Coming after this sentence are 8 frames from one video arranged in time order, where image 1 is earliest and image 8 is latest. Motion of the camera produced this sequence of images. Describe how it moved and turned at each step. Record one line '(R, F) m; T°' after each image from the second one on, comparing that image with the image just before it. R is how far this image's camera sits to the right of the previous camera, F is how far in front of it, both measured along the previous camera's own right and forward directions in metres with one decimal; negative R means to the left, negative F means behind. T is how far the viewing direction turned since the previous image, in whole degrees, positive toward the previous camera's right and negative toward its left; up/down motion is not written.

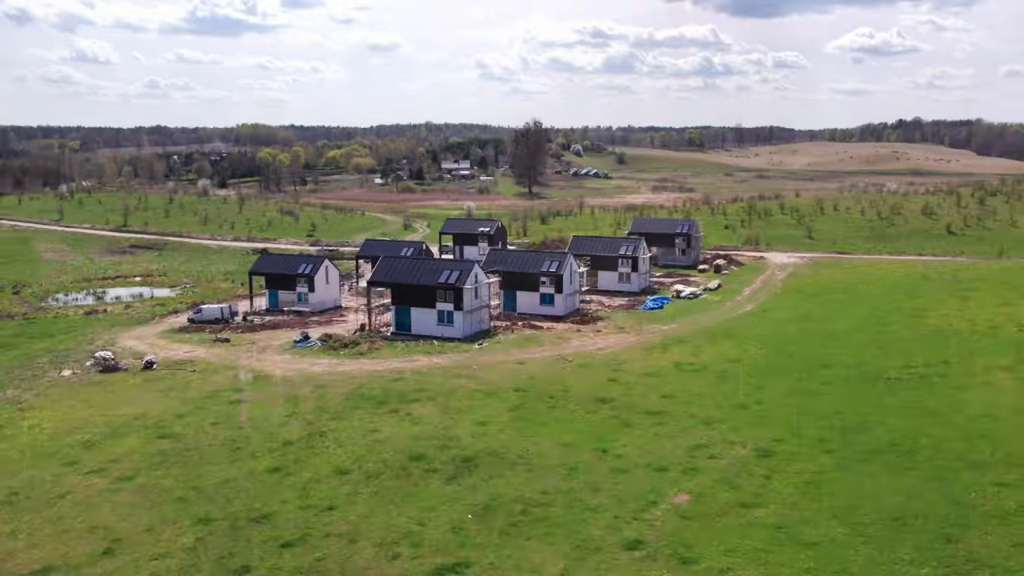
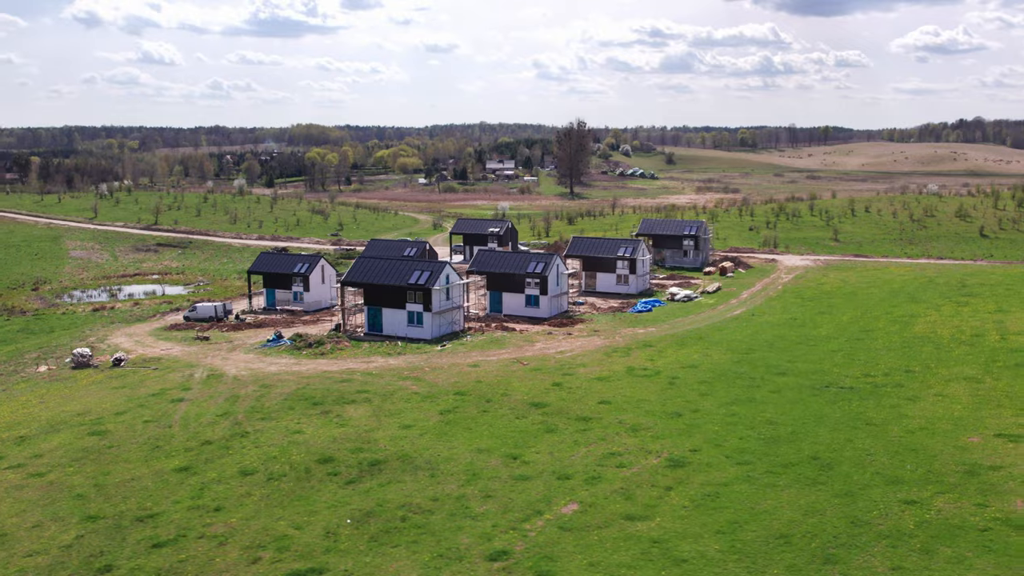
(+4.1, +0.7) m; -3°
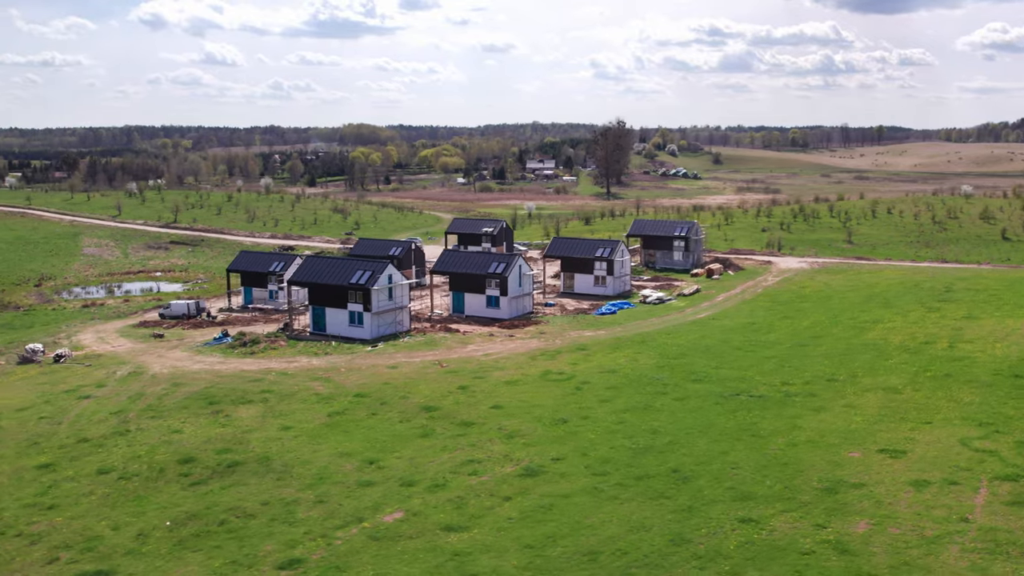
(+5.3, +1.0) m; -3°
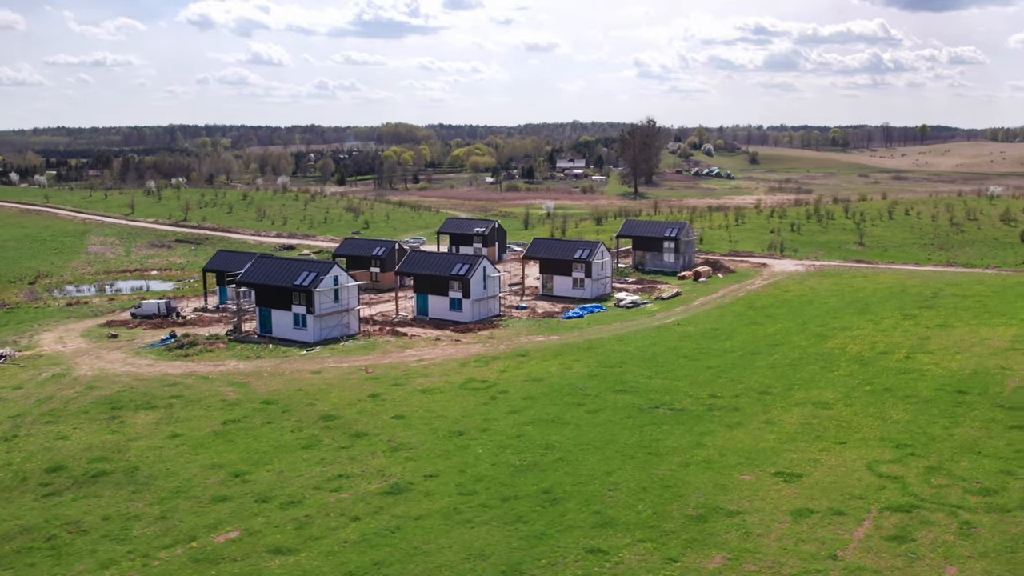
(+4.3, +1.7) m; -3°
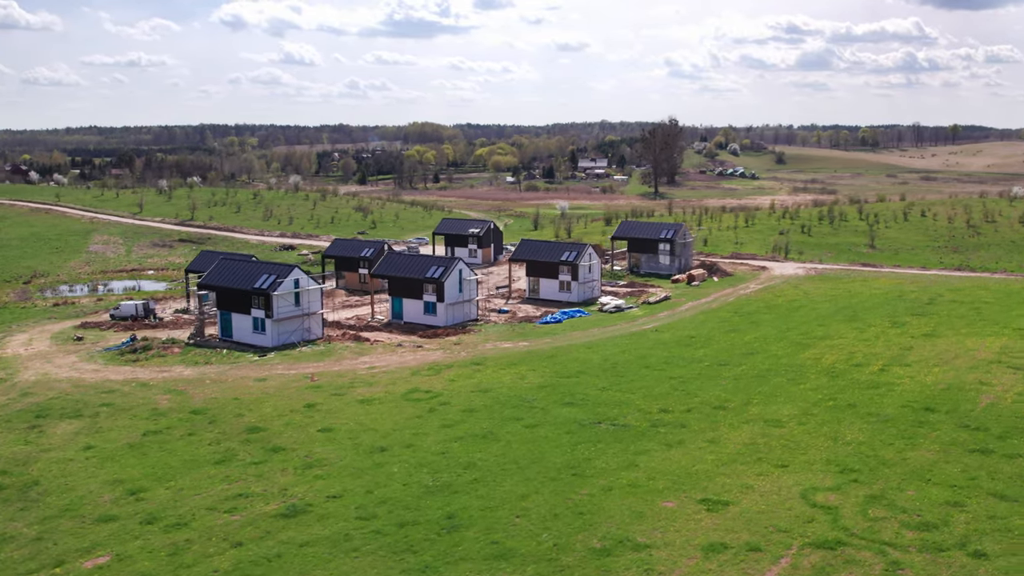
(+2.8, +1.7) m; -2°
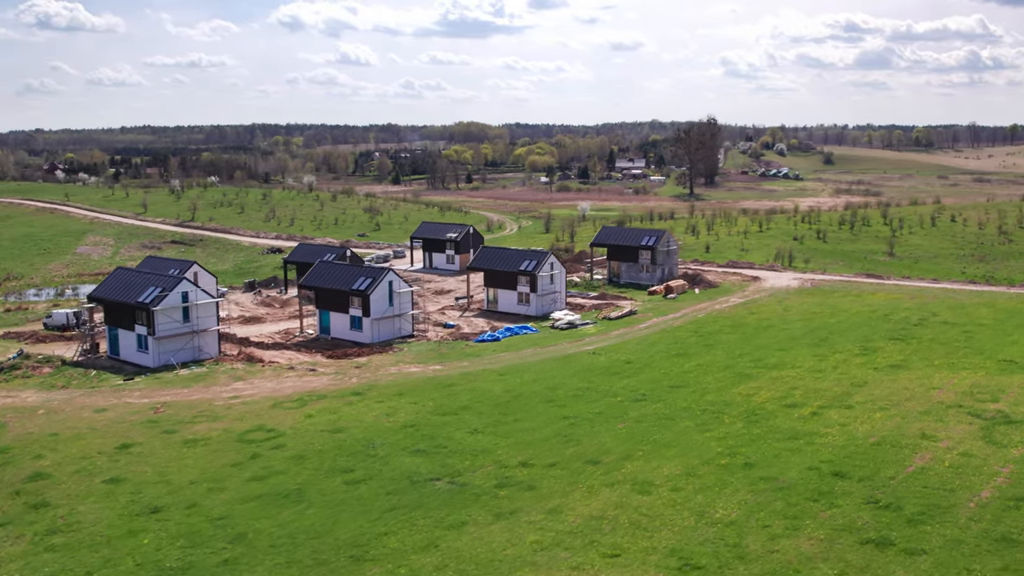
(+5.6, +4.9) m; -3°
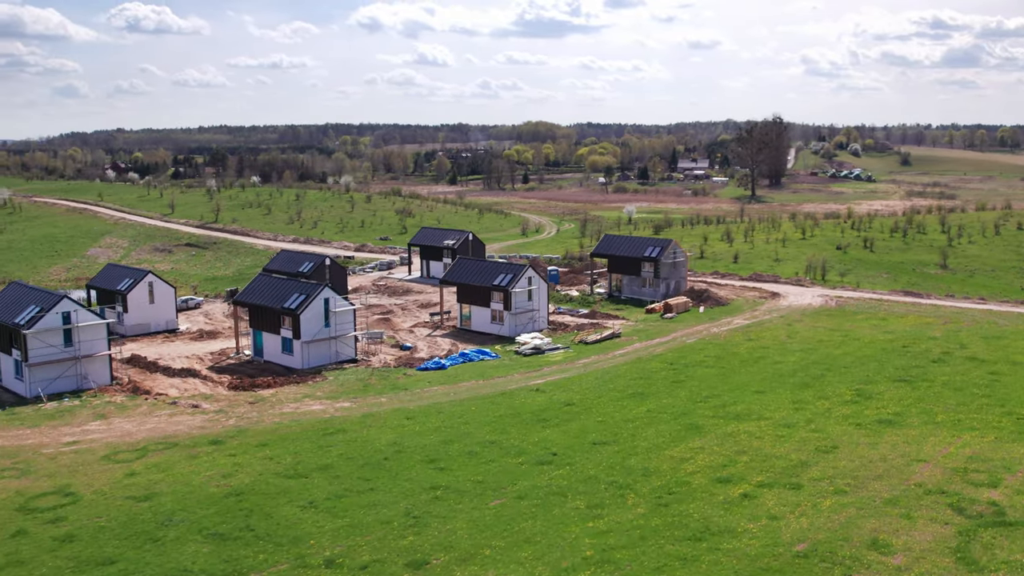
(+5.1, +5.8) m; -5°
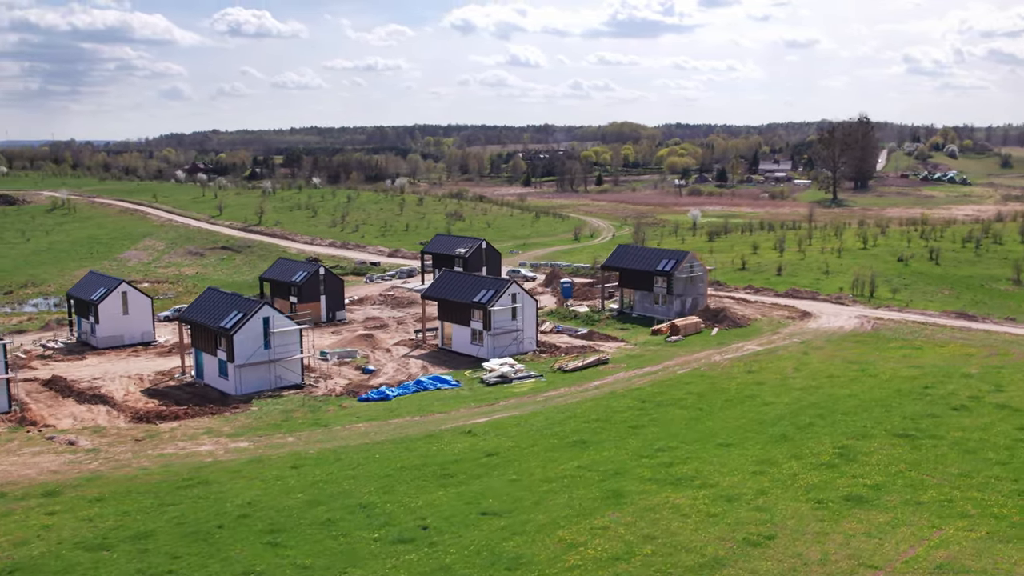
(+4.8, +4.8) m; -5°
